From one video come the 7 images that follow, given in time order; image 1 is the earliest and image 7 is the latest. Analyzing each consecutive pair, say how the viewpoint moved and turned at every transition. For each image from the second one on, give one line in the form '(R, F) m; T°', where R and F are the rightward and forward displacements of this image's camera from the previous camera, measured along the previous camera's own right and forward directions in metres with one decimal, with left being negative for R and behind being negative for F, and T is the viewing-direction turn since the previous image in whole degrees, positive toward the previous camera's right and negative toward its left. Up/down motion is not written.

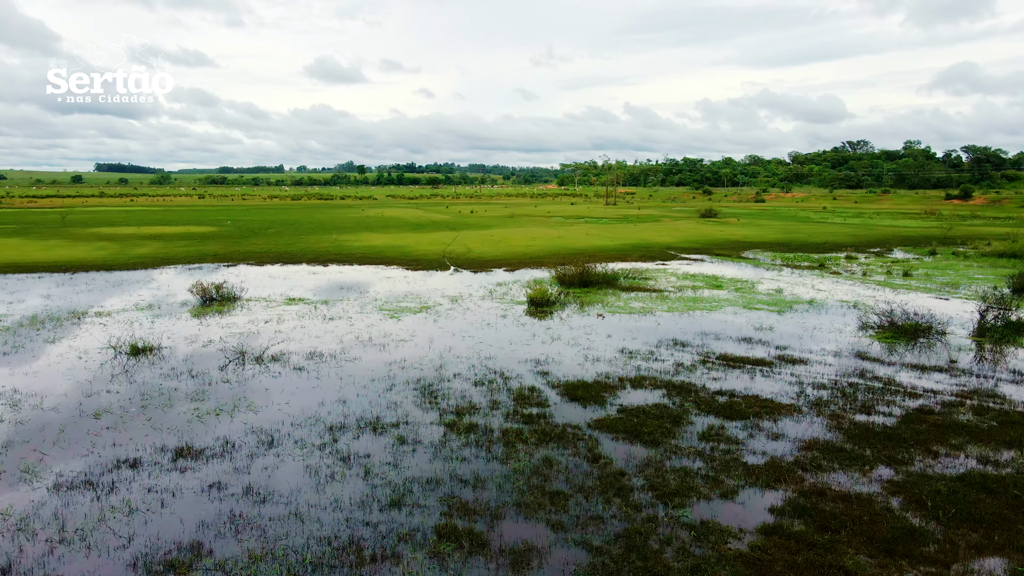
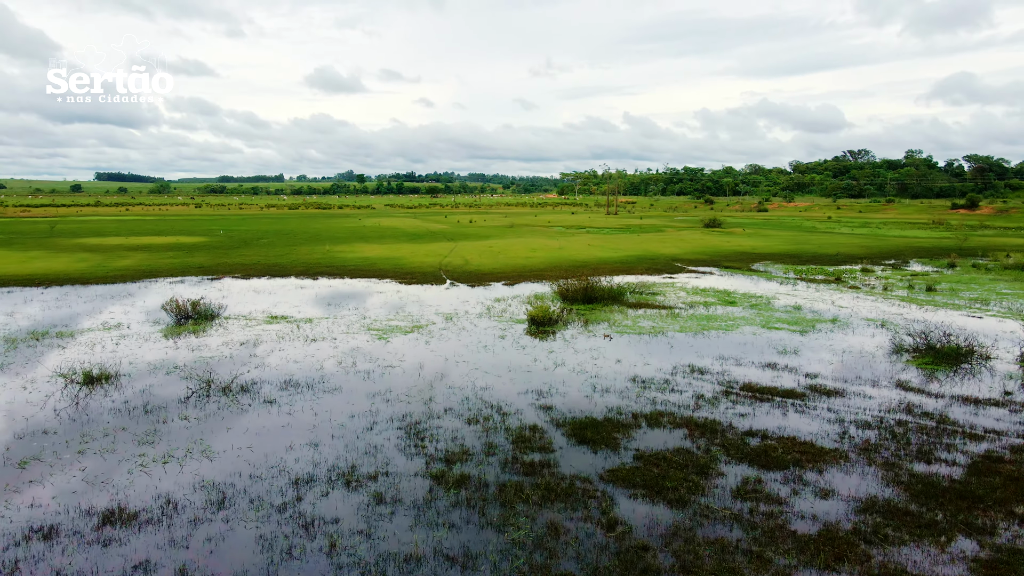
(0.0, +1.0) m; 0°
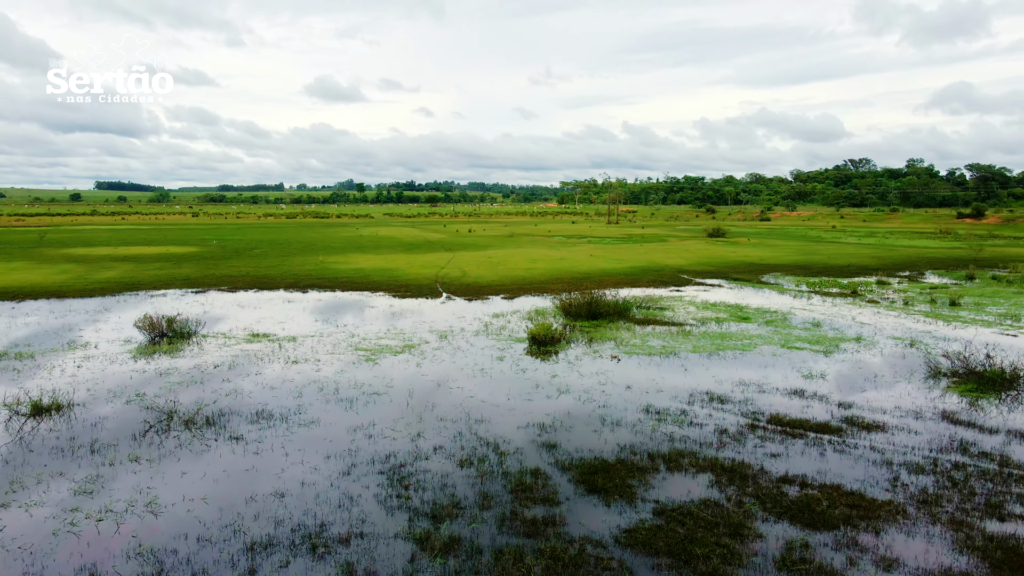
(0.0, +0.9) m; 0°
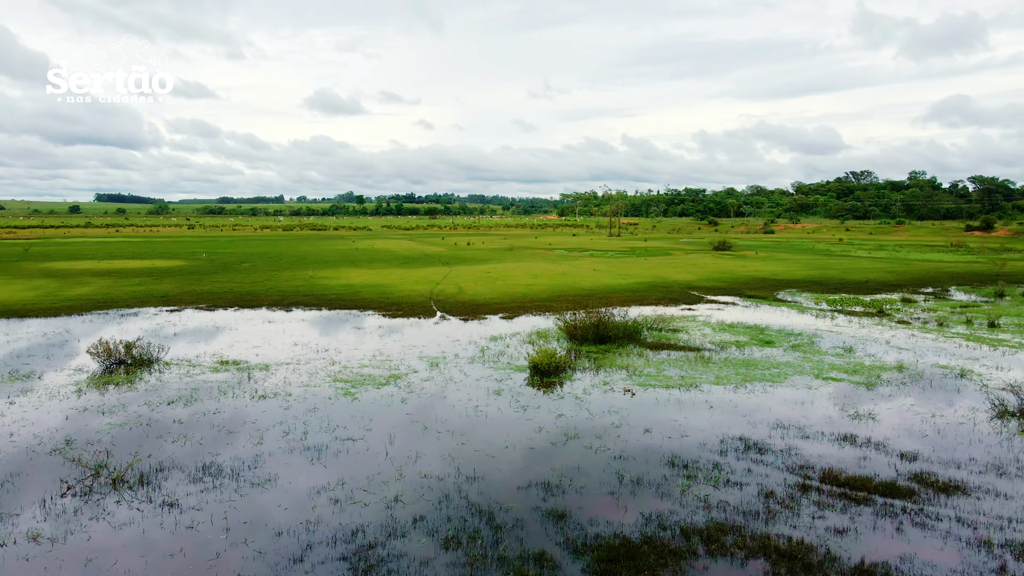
(0.0, +1.3) m; 0°
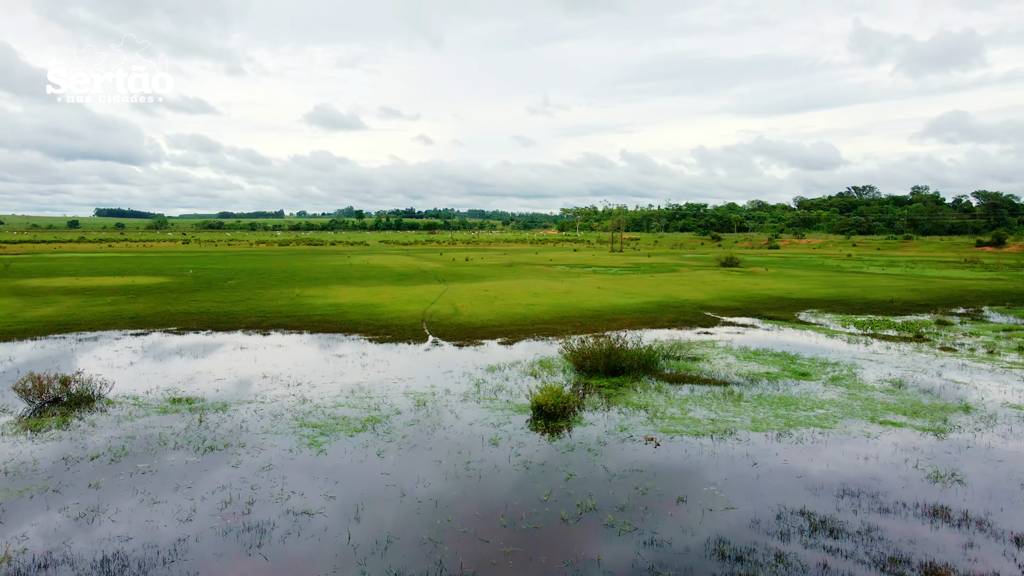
(0.0, +1.5) m; 0°
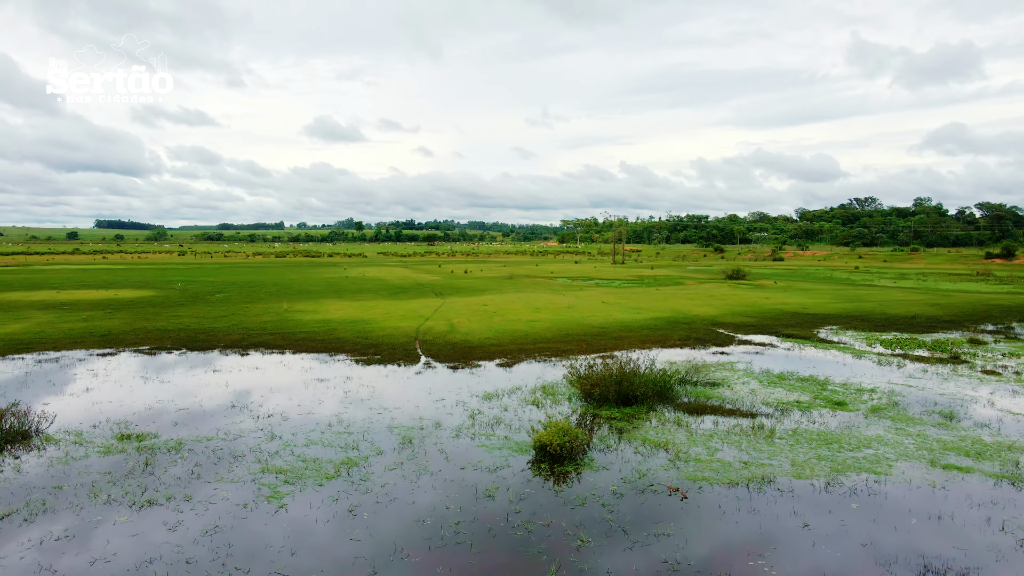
(0.0, +1.2) m; 0°
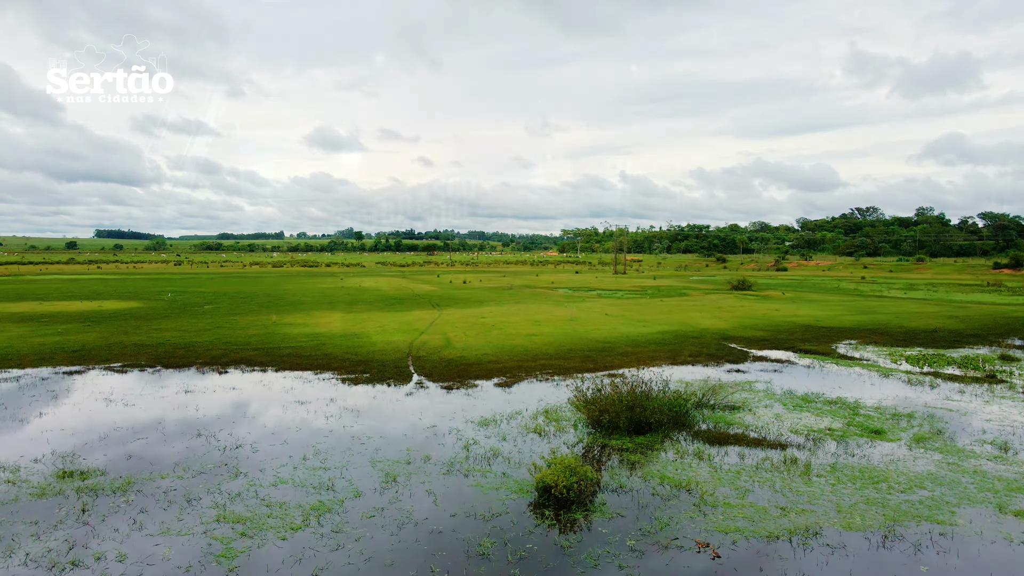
(0.0, +1.0) m; 0°
